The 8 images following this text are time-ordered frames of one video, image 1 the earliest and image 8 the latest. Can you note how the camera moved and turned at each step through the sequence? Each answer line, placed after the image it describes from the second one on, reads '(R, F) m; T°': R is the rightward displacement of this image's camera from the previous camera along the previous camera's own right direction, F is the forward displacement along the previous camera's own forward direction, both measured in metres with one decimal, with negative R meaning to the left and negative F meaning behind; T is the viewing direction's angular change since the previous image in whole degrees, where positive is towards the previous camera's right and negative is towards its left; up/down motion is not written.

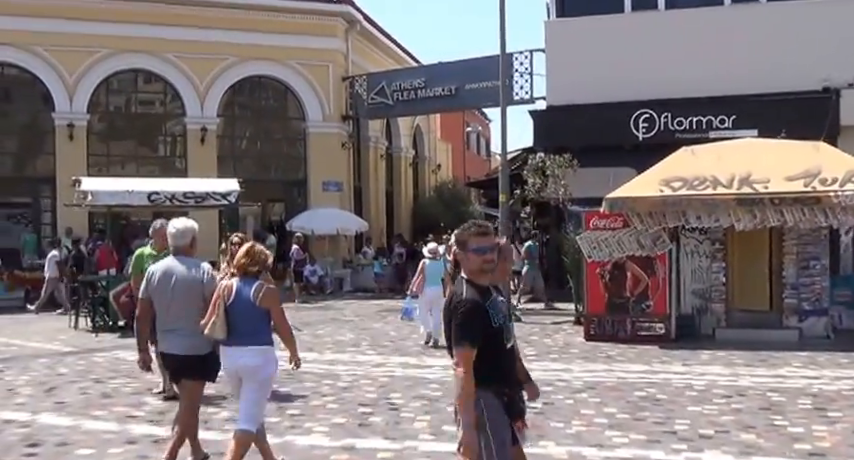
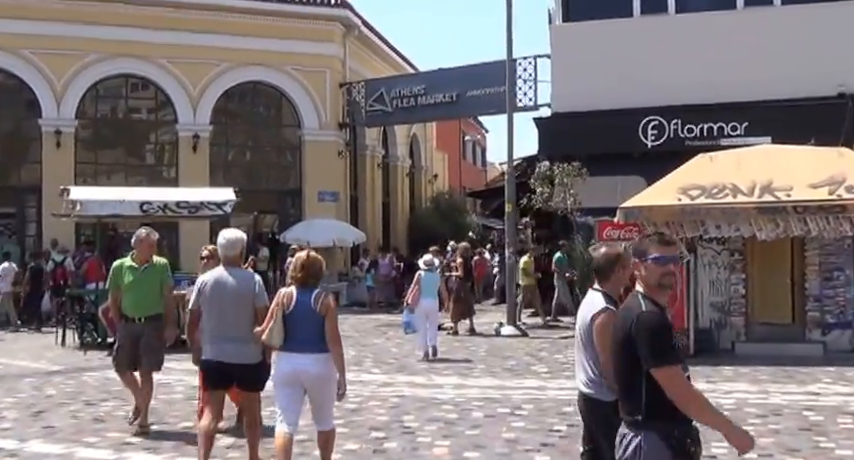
(-0.2, +0.6) m; +1°
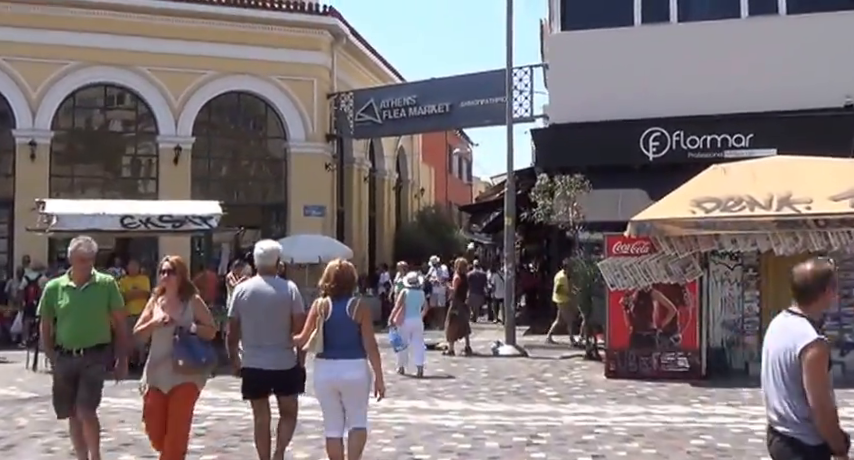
(-0.3, +0.7) m; +1°
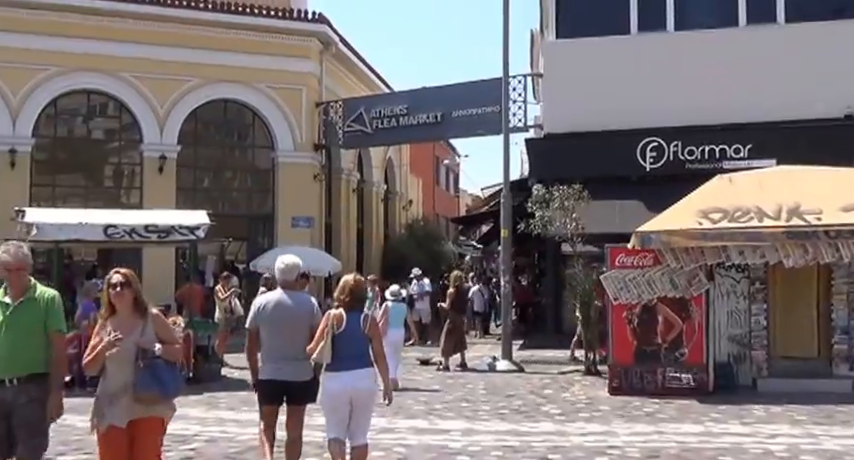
(-0.2, +0.4) m; +1°
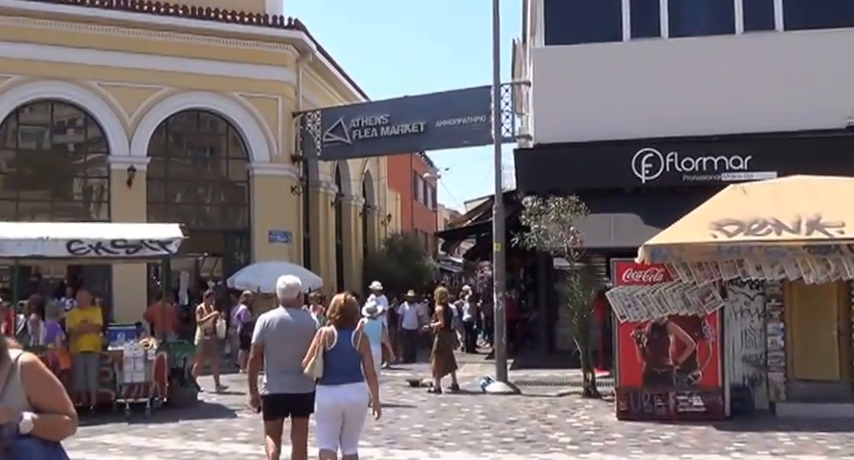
(-0.3, +0.8) m; +2°
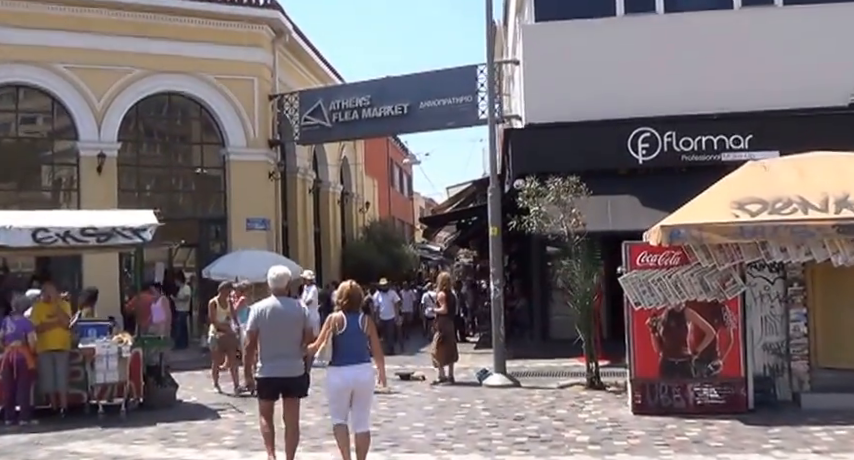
(-0.3, +0.9) m; +2°
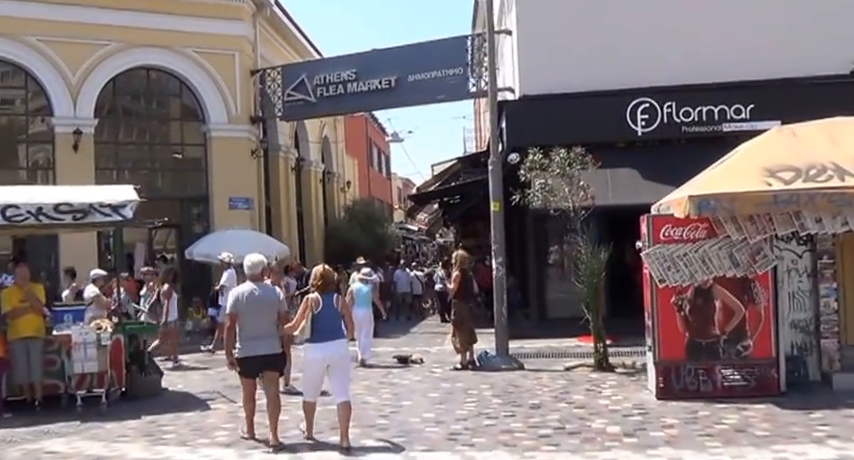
(-0.3, +0.8) m; +1°
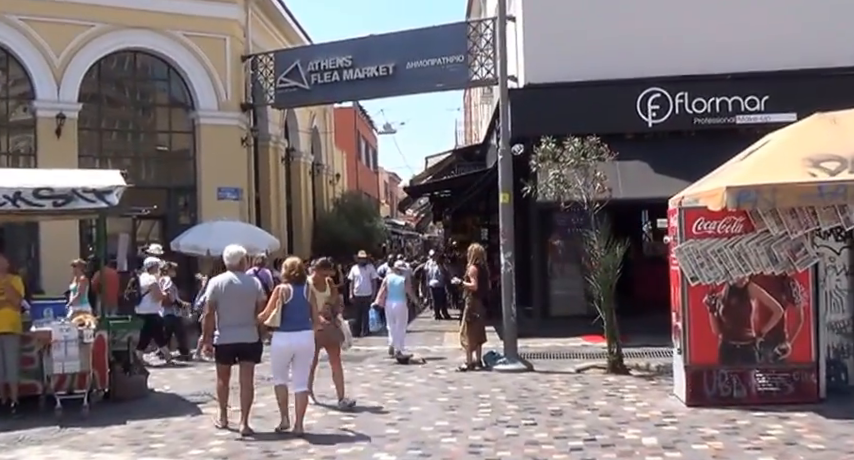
(-0.3, +0.8) m; +1°
